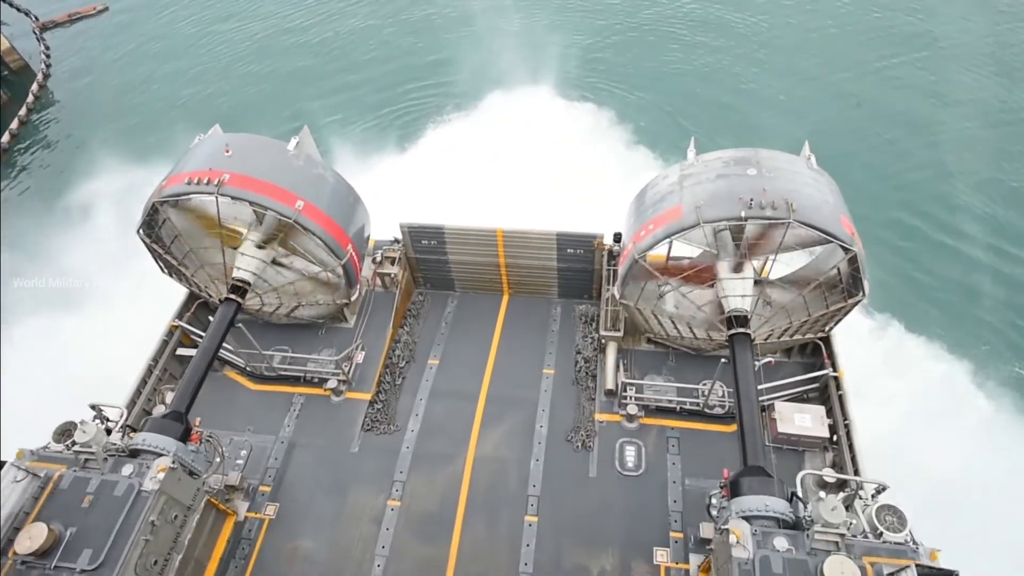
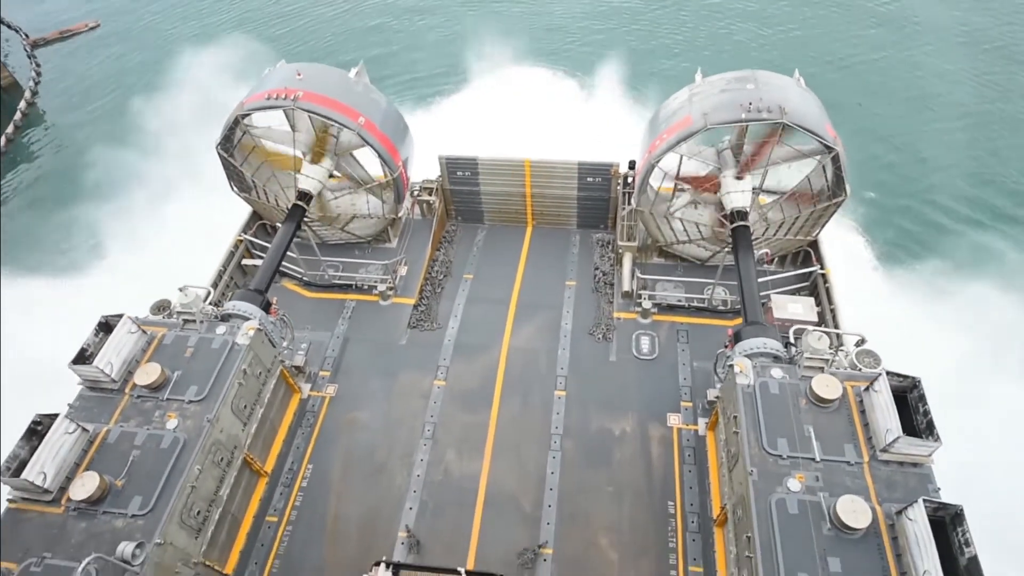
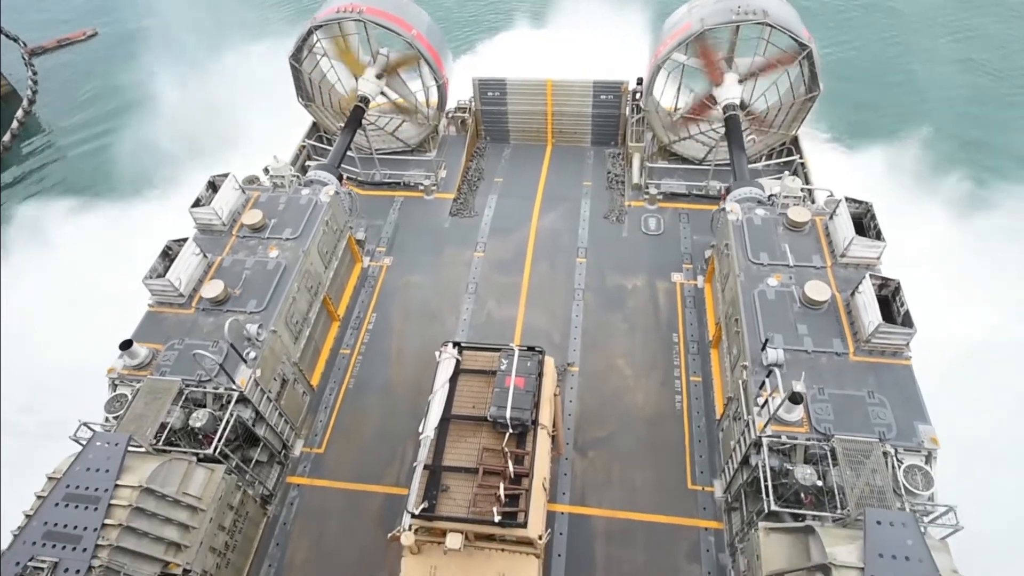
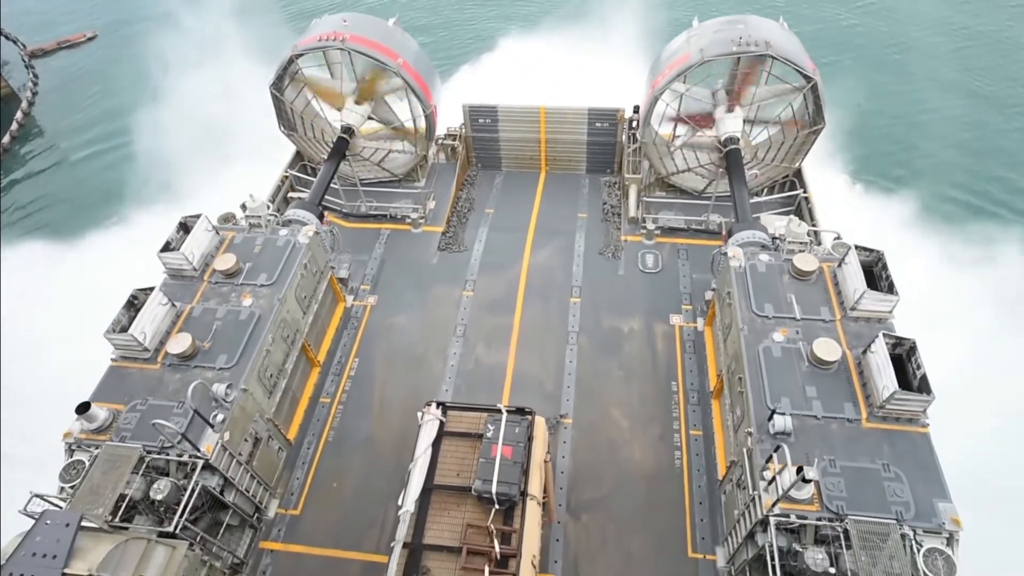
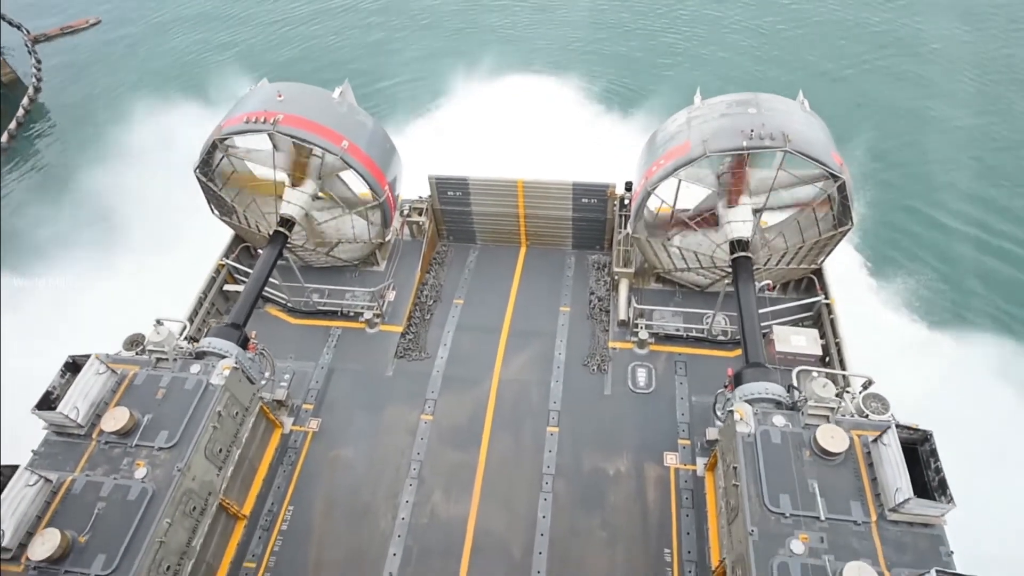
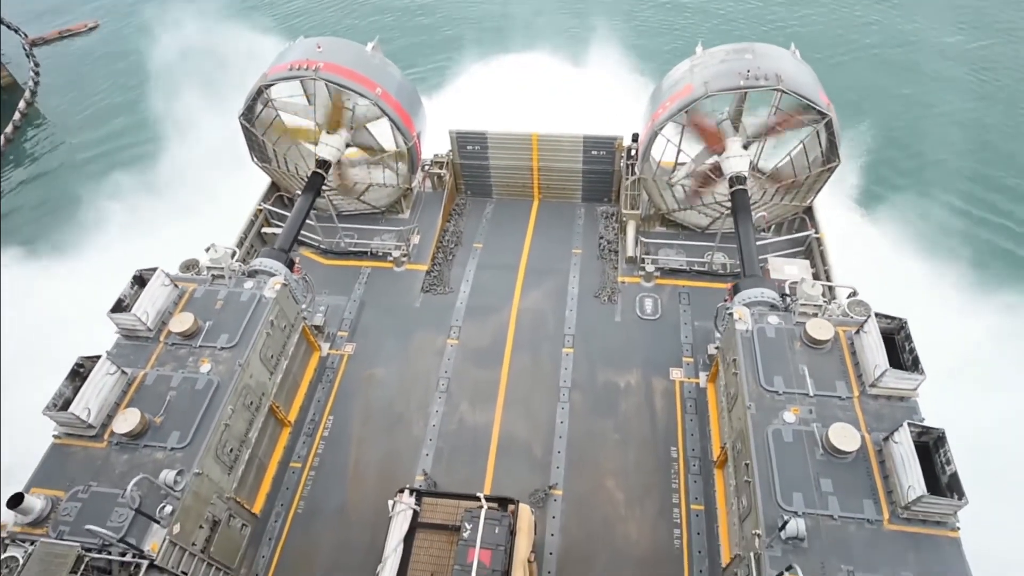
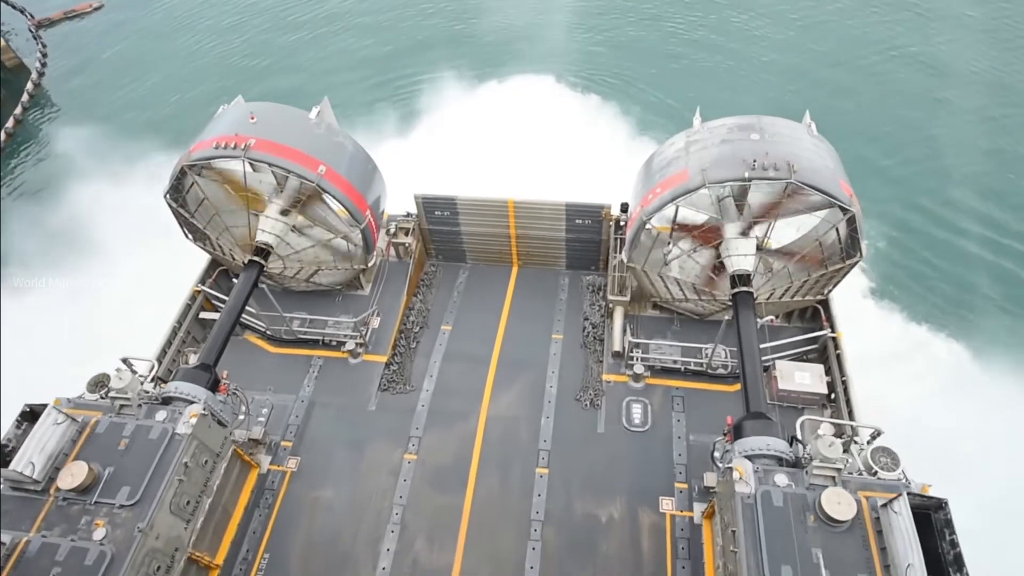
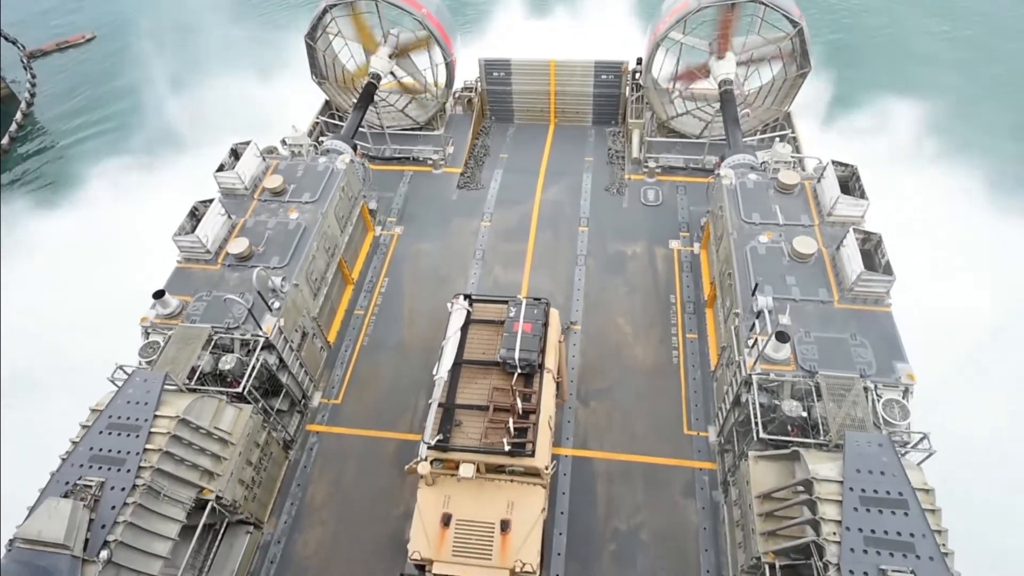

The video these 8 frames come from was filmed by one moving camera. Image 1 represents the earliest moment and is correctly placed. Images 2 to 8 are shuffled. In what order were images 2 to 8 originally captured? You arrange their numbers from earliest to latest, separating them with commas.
7, 5, 2, 6, 4, 3, 8
